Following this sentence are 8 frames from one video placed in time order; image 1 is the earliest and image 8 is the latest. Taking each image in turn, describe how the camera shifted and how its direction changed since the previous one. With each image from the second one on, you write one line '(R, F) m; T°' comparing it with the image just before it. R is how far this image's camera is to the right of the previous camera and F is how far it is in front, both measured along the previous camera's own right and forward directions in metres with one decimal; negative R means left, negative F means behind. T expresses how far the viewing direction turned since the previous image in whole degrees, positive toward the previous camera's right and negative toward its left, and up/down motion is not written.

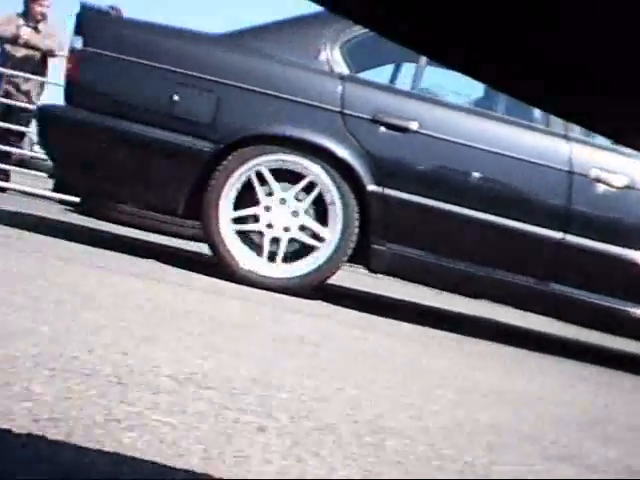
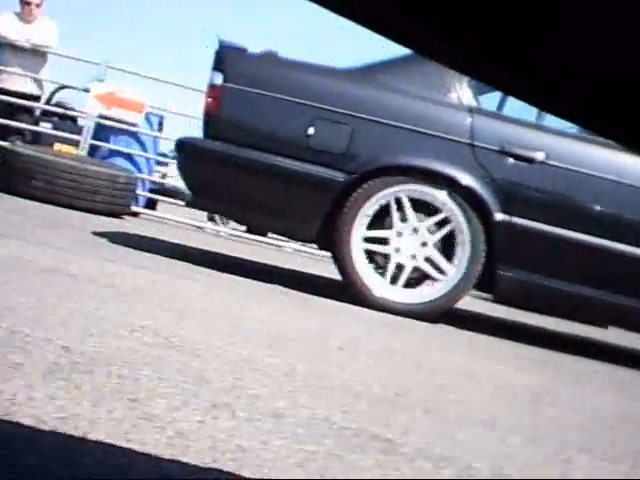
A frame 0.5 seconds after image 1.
(-0.4, -0.4) m; -4°
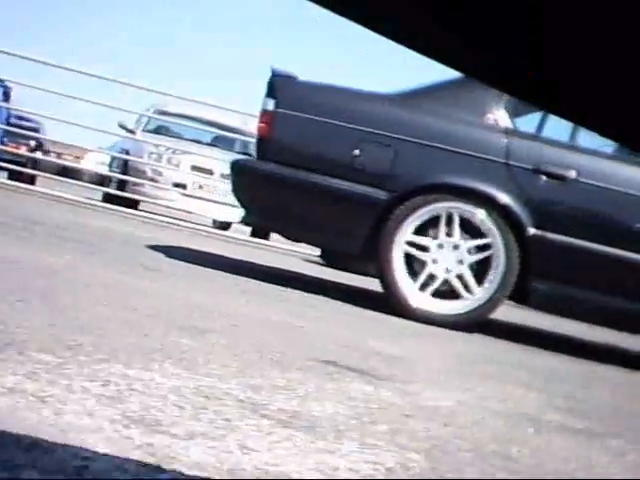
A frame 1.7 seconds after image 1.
(-0.4, -0.1) m; -1°
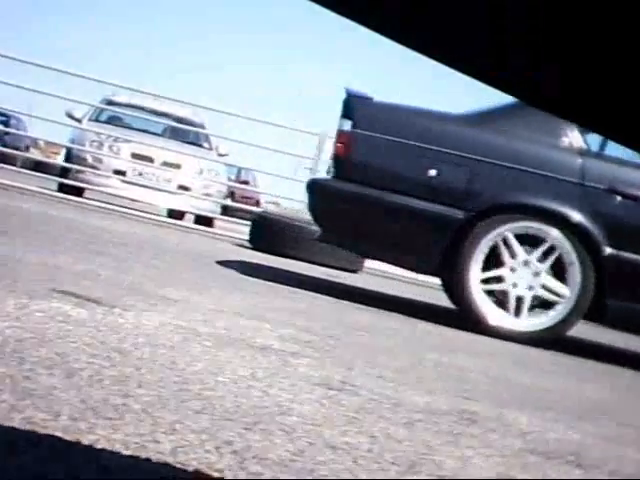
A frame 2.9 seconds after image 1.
(+0.5, -0.1) m; -1°
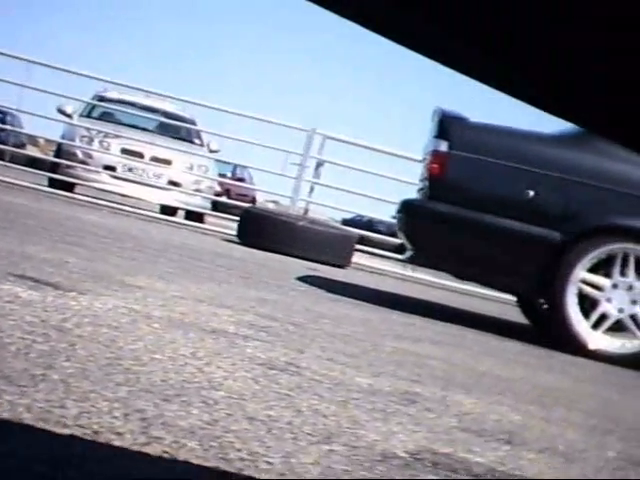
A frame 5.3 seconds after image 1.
(+0.1, 0.0) m; 0°
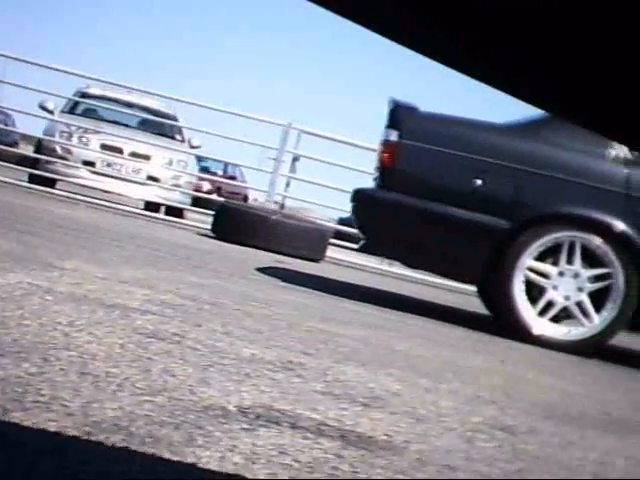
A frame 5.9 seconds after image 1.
(+0.2, -0.1) m; -1°
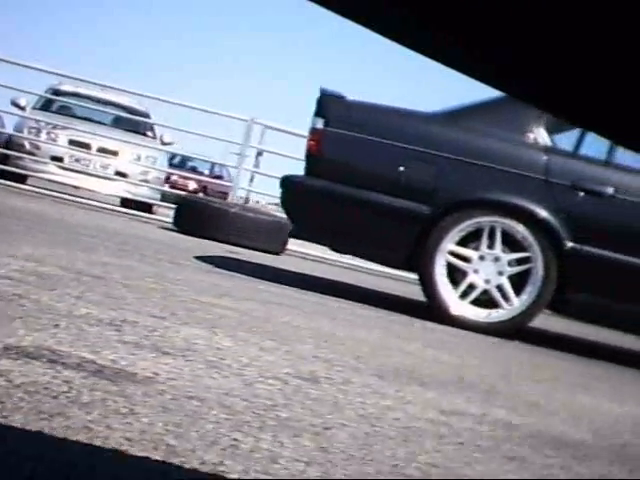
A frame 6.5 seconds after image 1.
(+0.3, -0.1) m; -1°
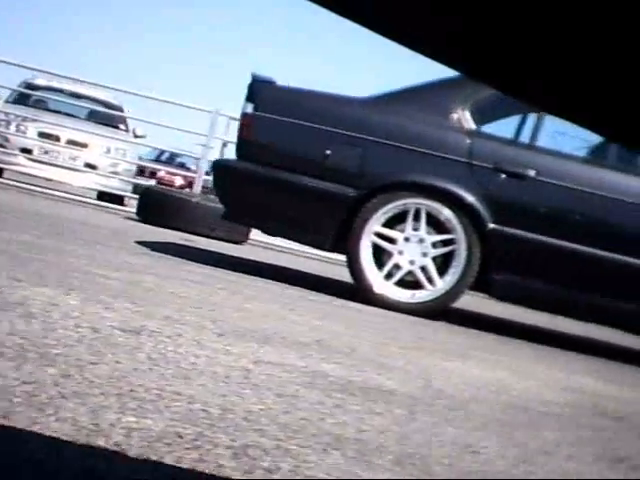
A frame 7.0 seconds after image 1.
(+0.3, -0.1) m; -1°
